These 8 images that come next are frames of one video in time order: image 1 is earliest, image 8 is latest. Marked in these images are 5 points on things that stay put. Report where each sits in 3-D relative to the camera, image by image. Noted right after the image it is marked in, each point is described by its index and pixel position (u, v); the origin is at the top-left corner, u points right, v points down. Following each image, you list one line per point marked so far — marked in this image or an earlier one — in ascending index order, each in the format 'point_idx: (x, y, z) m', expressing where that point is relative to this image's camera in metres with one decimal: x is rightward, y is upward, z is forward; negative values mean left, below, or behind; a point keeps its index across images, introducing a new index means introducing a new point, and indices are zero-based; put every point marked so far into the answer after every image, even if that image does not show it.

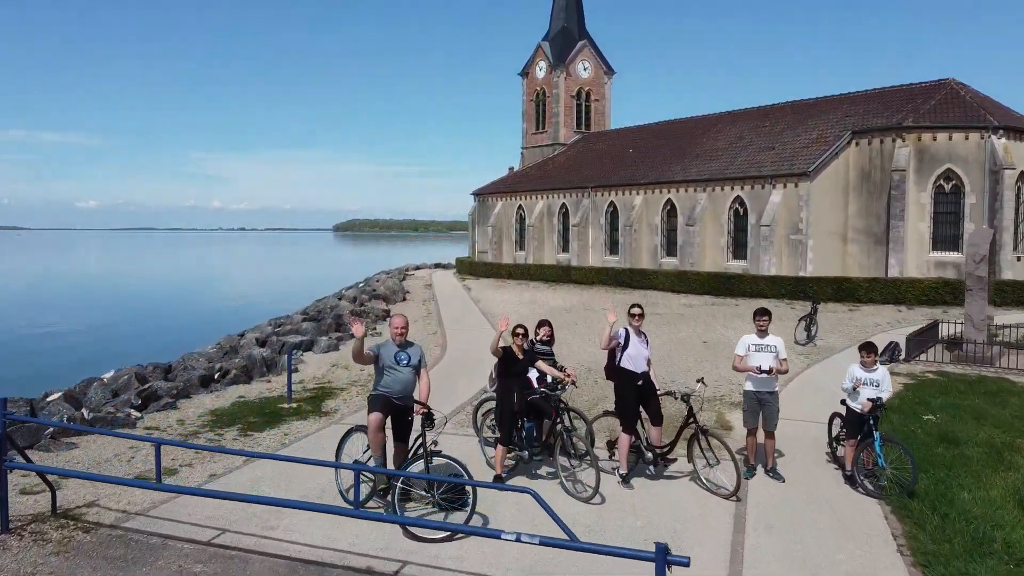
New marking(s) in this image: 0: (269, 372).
0: (-5.7, -2.0, +16.6) m
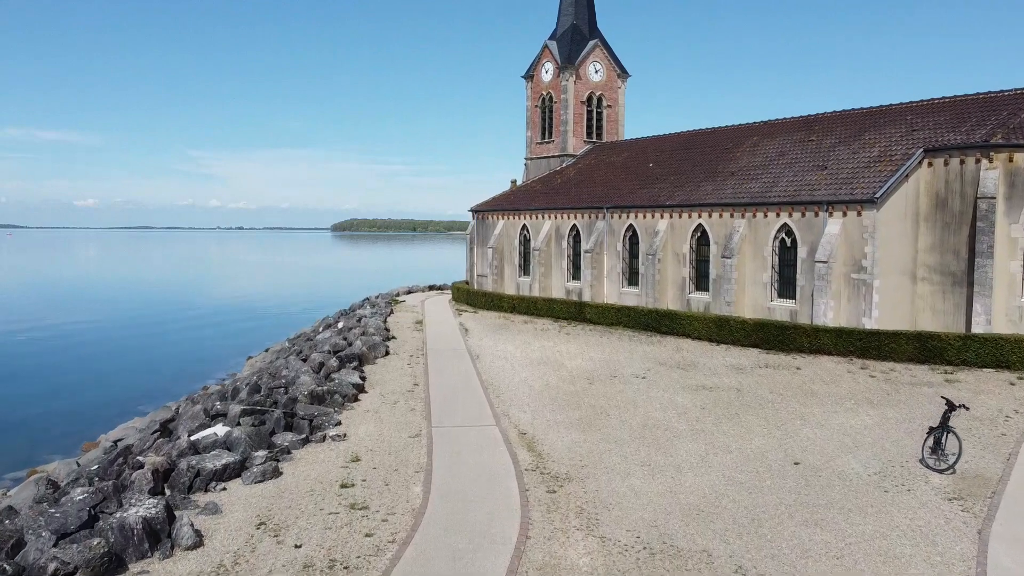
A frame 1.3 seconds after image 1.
0: (-5.5, -4.0, +10.7) m
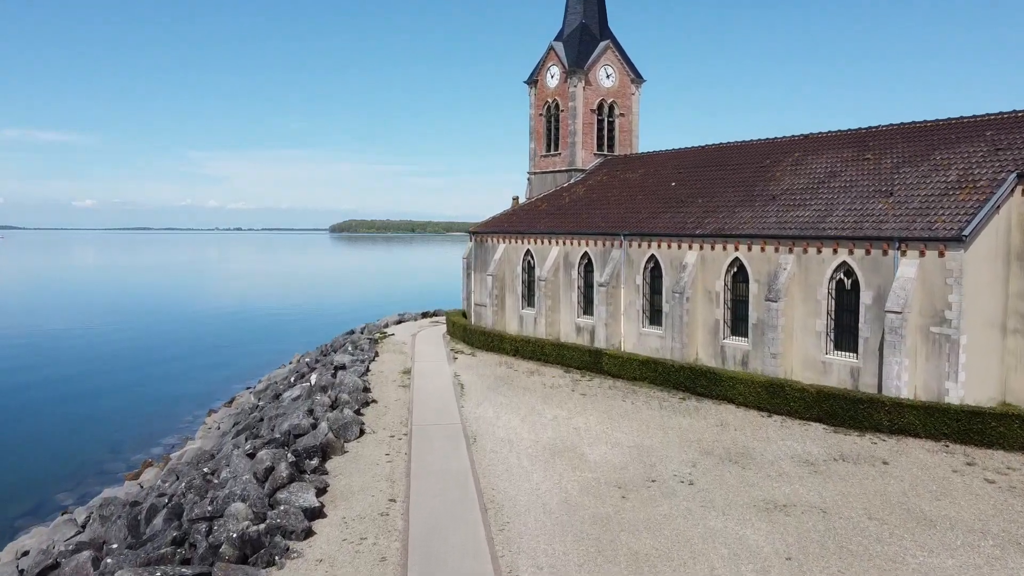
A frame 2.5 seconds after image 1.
0: (-5.2, -6.0, +5.3) m
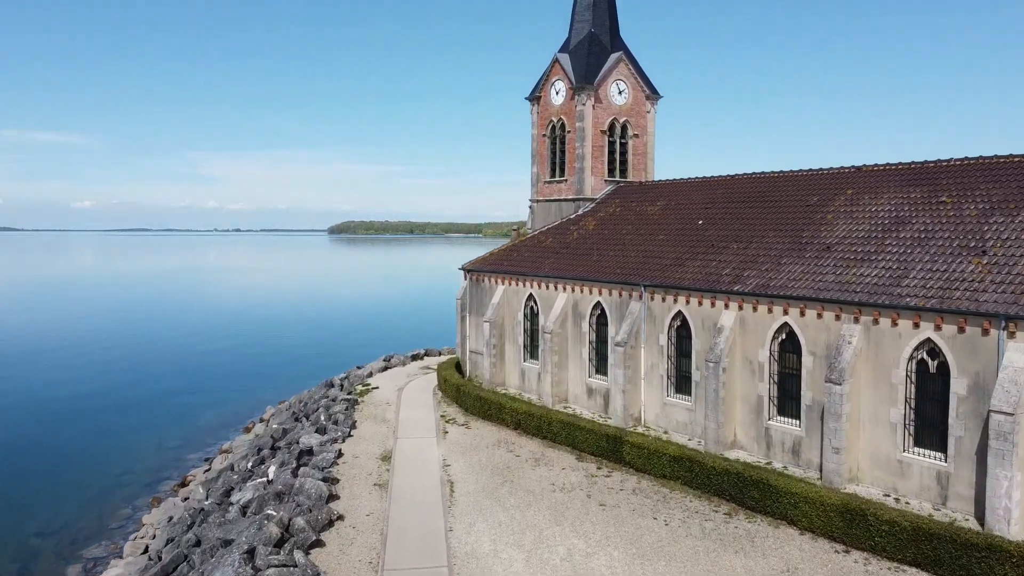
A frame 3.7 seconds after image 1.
0: (-5.2, -8.6, -0.1) m
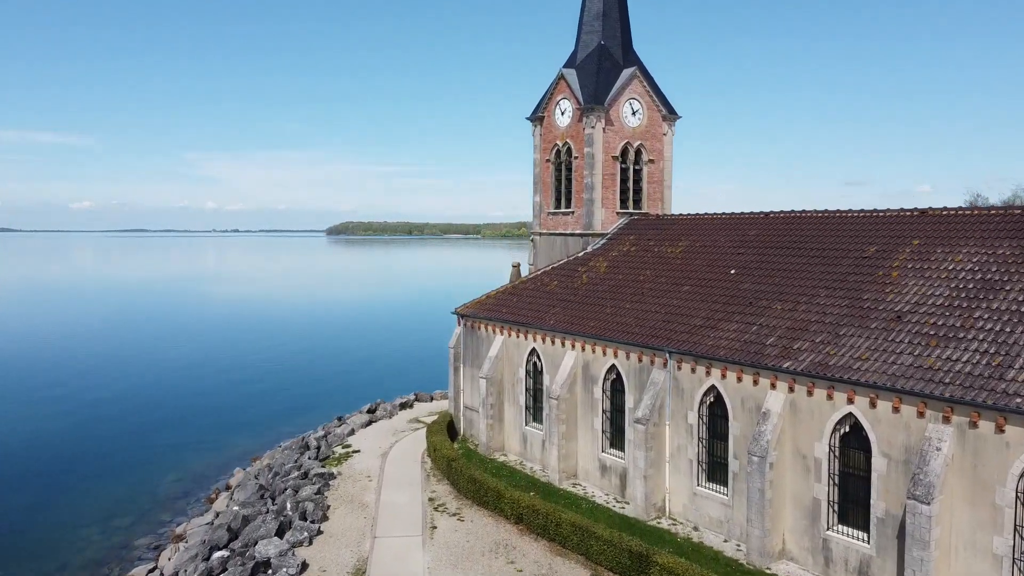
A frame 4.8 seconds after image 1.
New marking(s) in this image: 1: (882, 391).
0: (-5.1, -11.0, -4.8) m
1: (+10.2, -2.9, +19.4) m
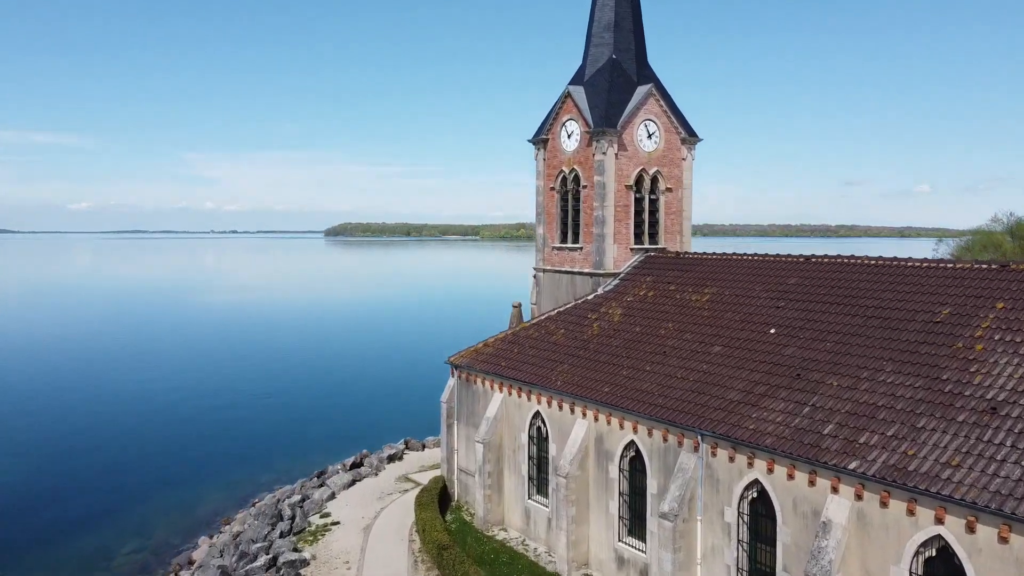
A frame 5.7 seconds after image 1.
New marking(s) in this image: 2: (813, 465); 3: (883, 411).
0: (-5.0, -13.0, -9.0) m
1: (+10.3, -4.9, +15.3) m
2: (+7.8, -4.6, +18.2) m
3: (+9.7, -3.3, +18.5) m
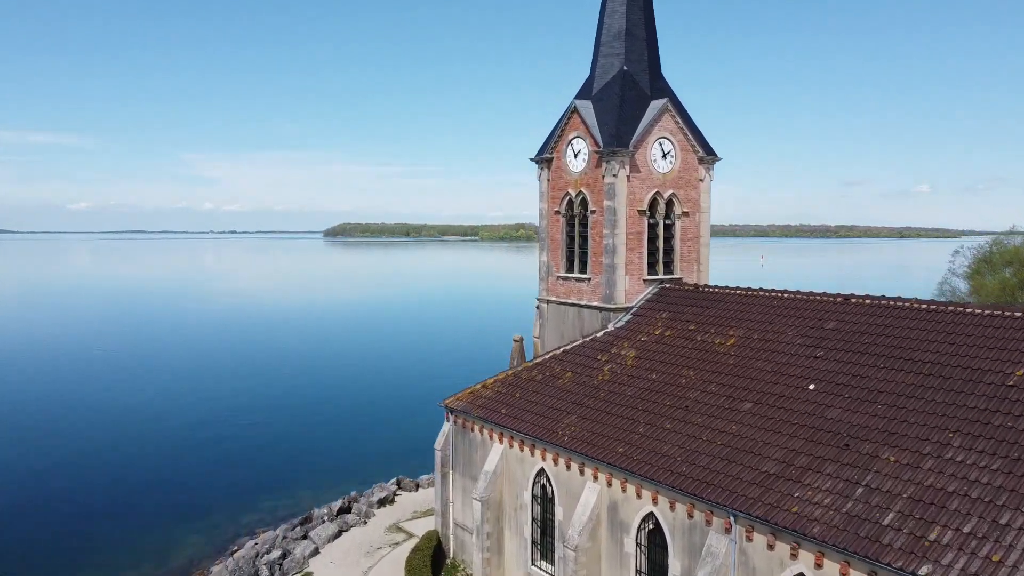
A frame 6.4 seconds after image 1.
0: (-5.0, -14.5, -11.9) m
1: (+10.3, -6.4, +12.3) m
2: (+7.9, -6.1, +15.2) m
3: (+9.8, -4.7, +15.5) m
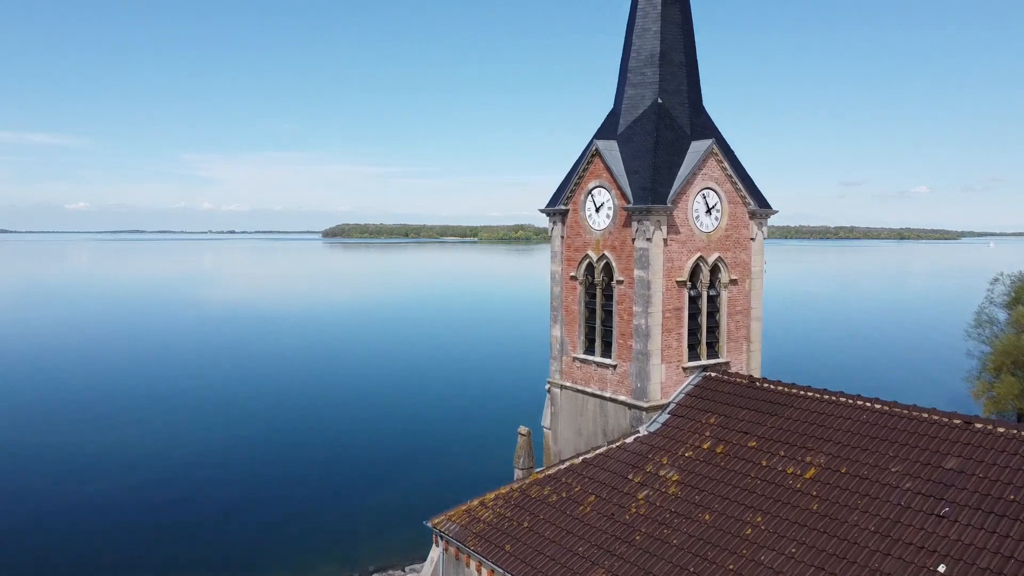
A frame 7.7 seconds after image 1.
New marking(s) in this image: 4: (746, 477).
0: (-4.8, -17.4, -17.9) m
1: (+10.5, -9.3, +6.4) m
2: (+8.1, -9.0, +9.3) m
3: (+10.0, -7.7, +9.6) m
4: (+6.3, -5.1, +18.9) m
